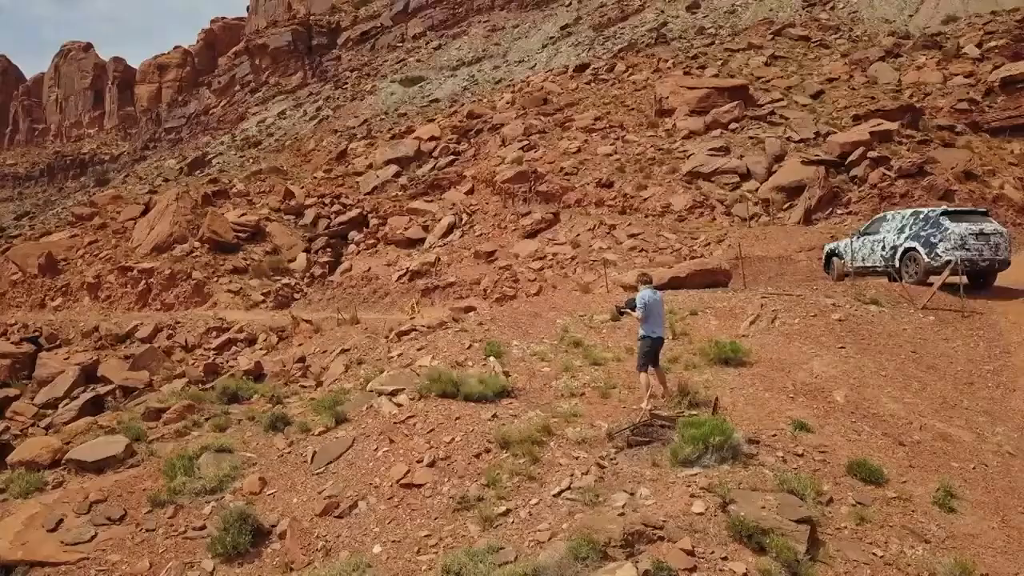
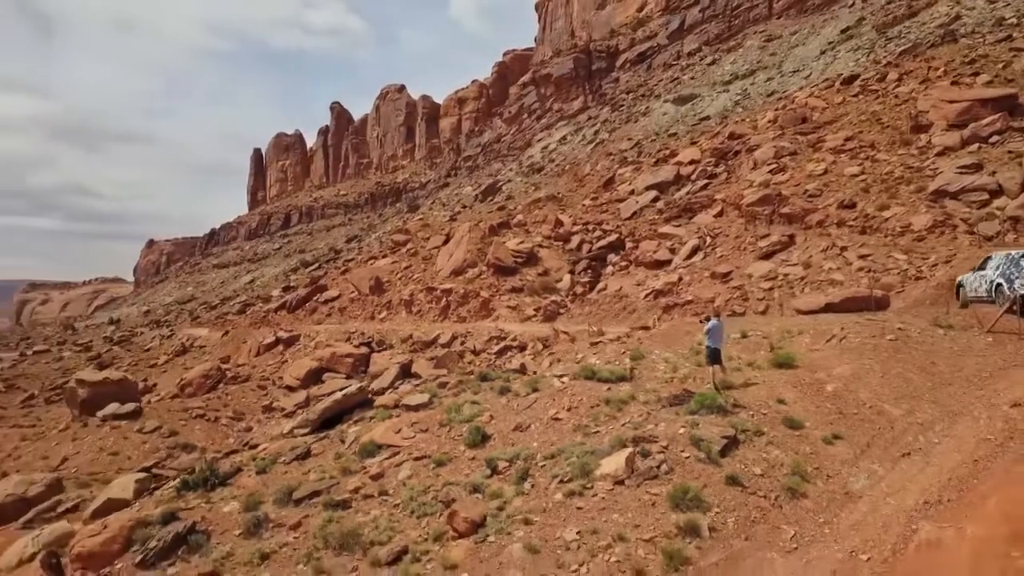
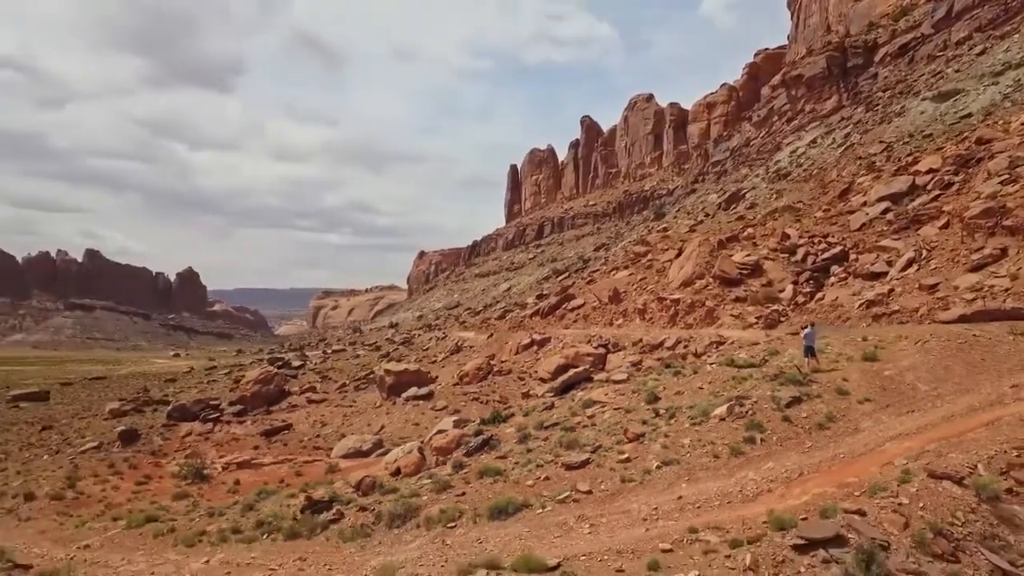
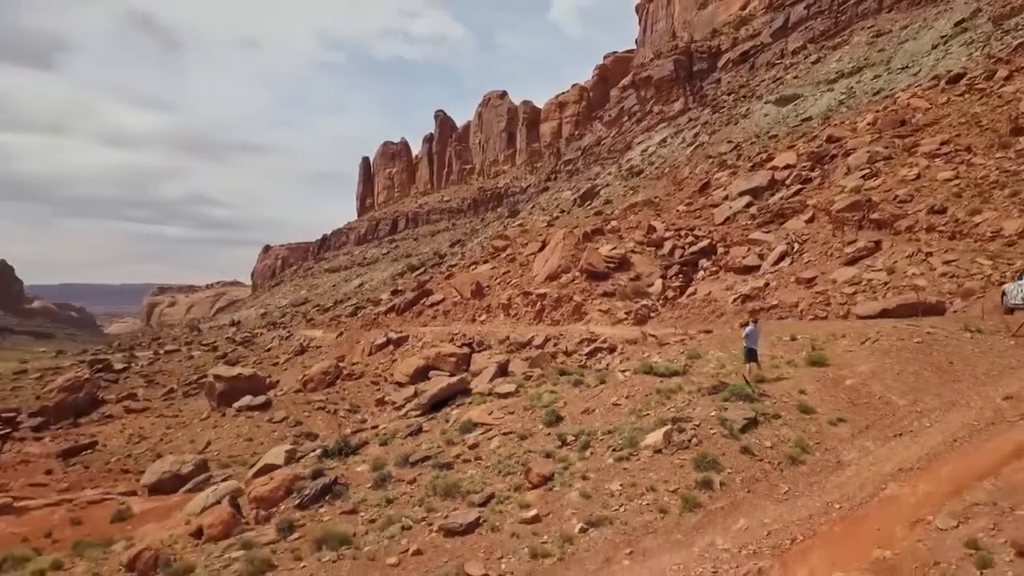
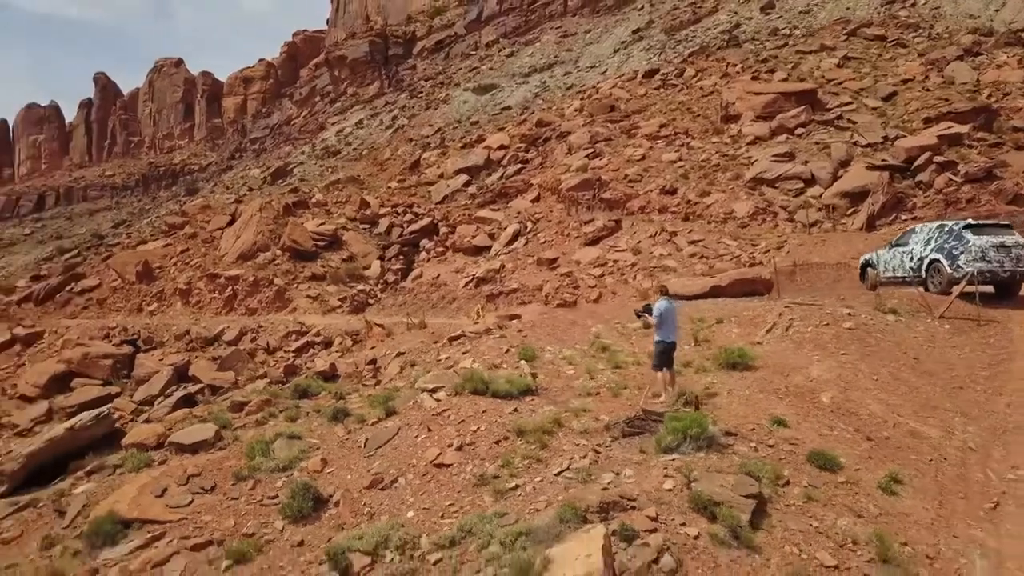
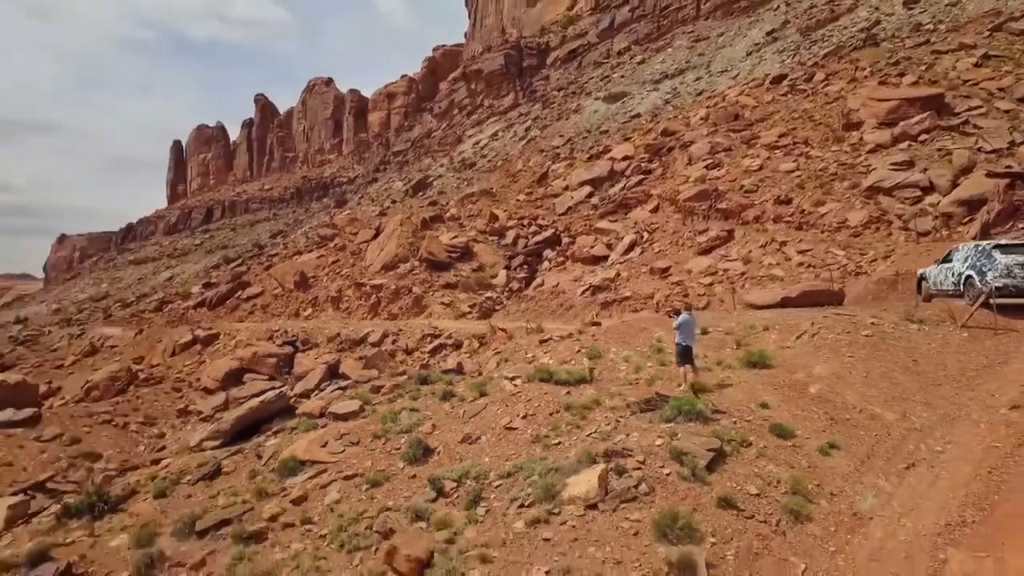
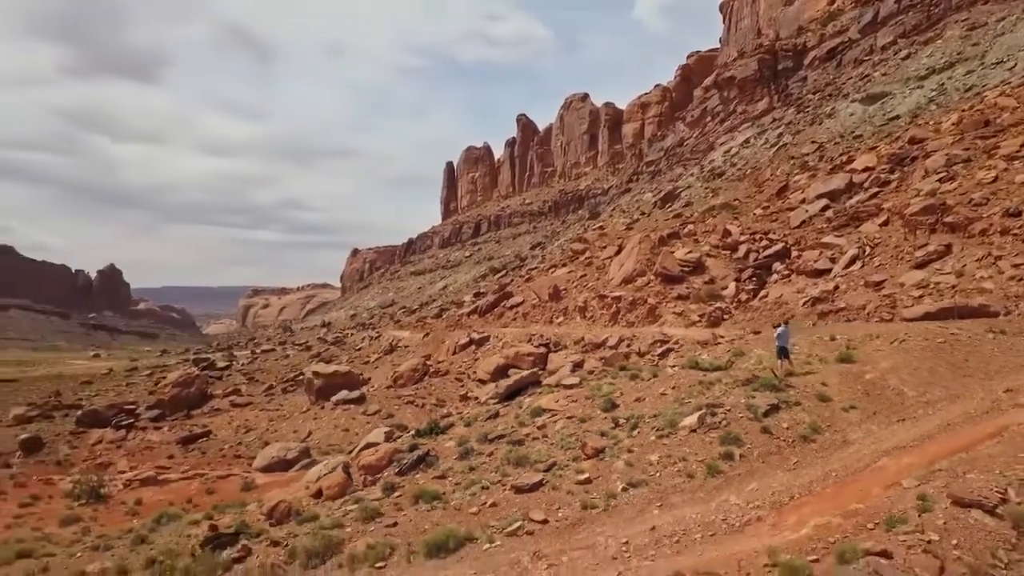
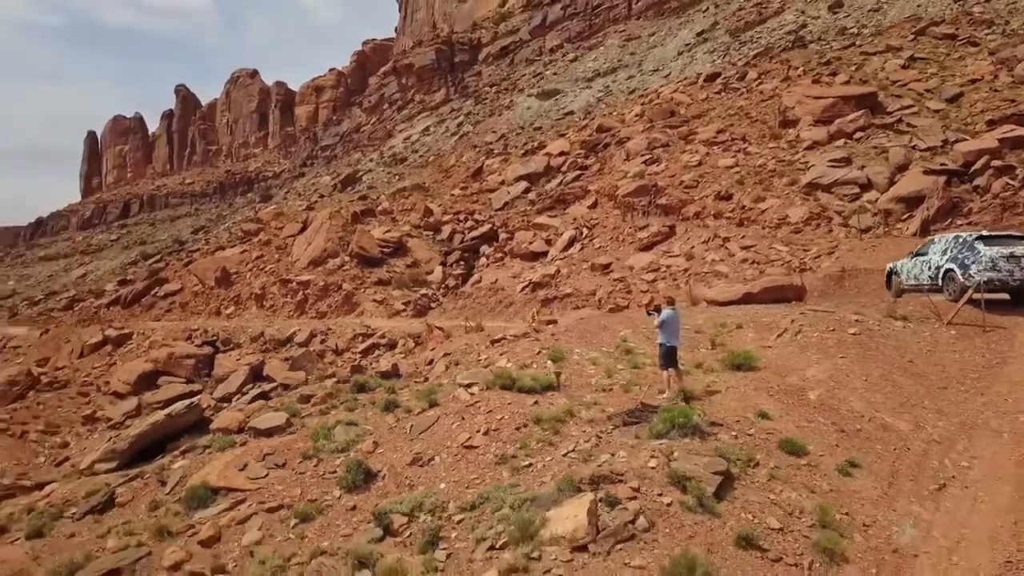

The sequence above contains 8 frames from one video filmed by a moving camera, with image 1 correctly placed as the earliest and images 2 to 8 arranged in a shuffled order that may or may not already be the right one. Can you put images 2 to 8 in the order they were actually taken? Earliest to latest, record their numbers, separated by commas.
5, 8, 6, 2, 4, 7, 3
